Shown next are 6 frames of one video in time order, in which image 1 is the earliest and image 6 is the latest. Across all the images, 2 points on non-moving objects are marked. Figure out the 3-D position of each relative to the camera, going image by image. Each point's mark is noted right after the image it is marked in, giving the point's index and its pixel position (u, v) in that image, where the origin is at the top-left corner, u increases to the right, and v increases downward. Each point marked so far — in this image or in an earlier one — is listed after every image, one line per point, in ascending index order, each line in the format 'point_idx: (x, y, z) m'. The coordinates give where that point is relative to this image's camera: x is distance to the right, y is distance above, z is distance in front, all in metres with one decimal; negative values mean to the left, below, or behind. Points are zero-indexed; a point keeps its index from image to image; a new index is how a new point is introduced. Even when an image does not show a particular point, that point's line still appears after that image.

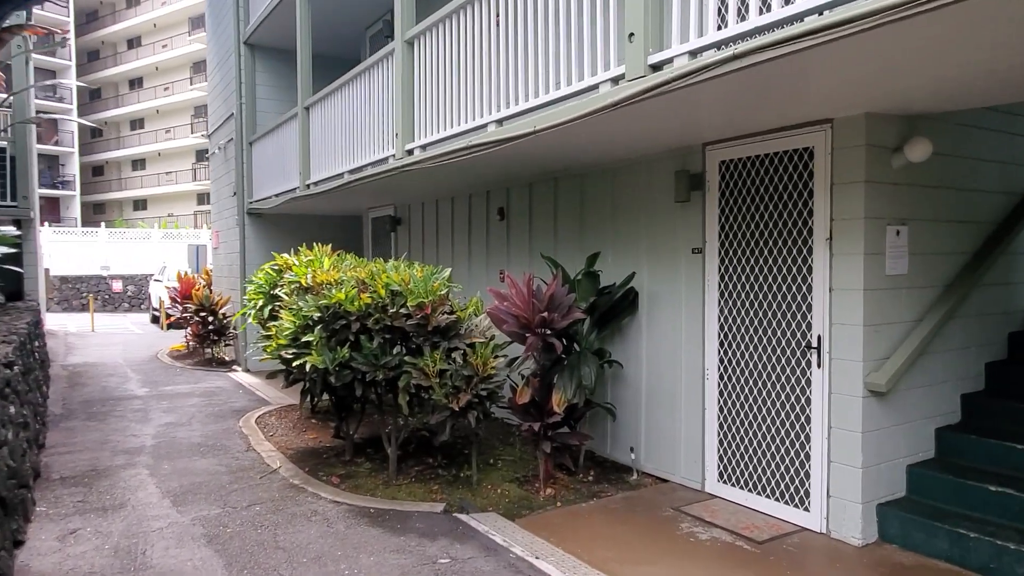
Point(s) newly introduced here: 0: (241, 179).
0: (-4.2, +1.7, +11.4) m
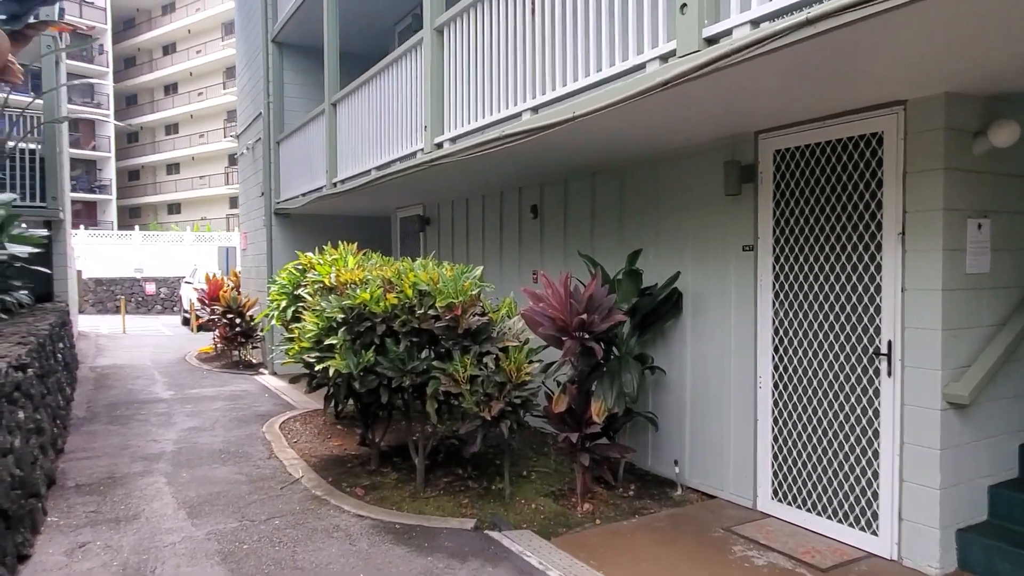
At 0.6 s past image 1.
0: (-3.7, +1.7, +11.2) m
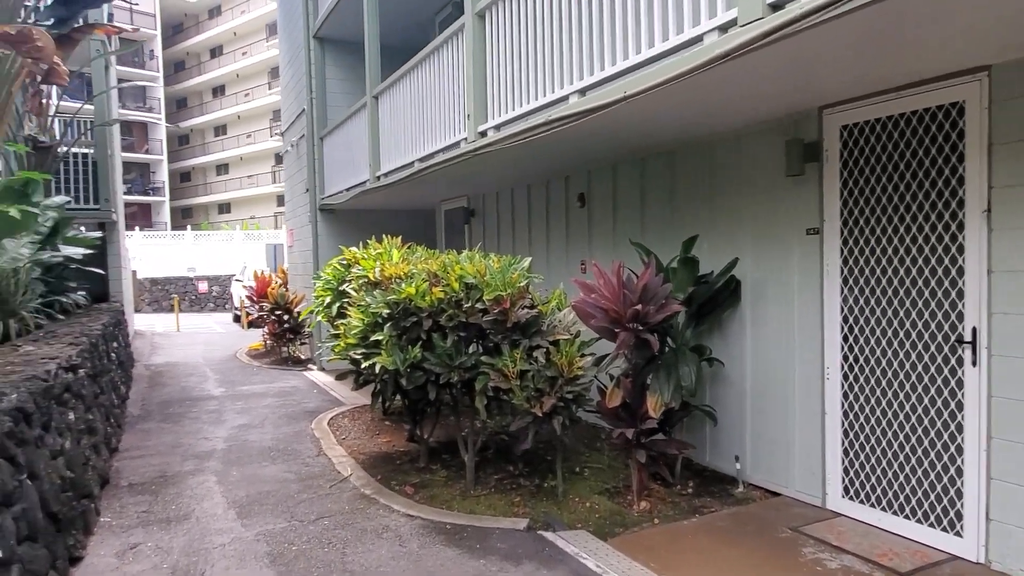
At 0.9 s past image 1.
0: (-3.0, +1.7, +11.2) m
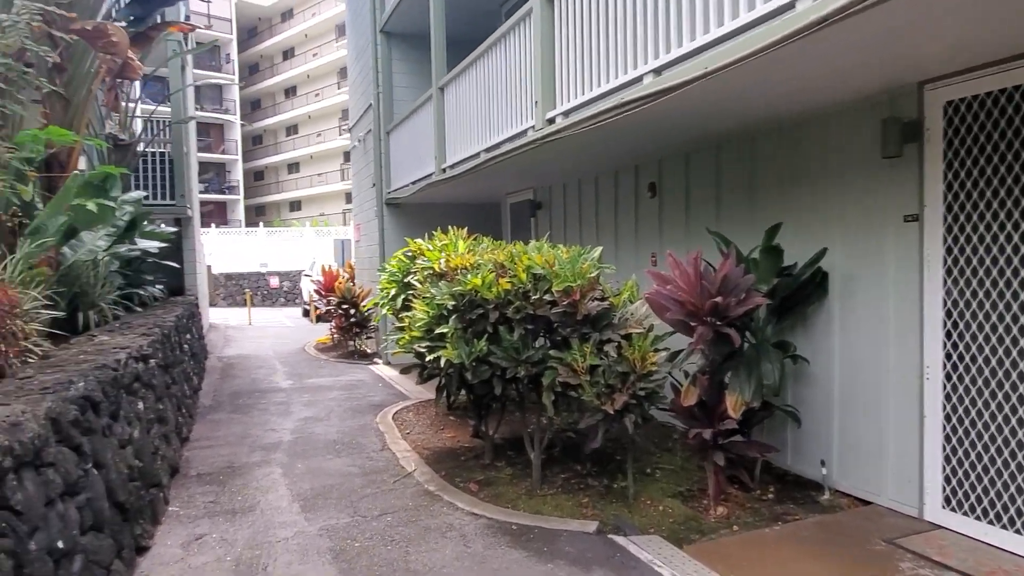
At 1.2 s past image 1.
0: (-2.0, +1.8, +11.2) m
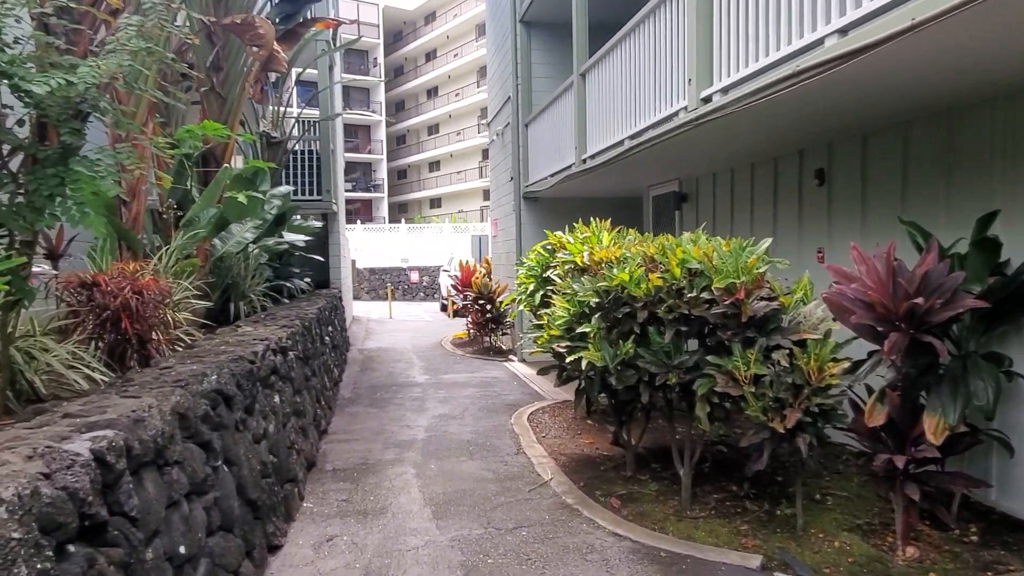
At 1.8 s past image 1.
0: (+0.1, +1.9, +11.0) m
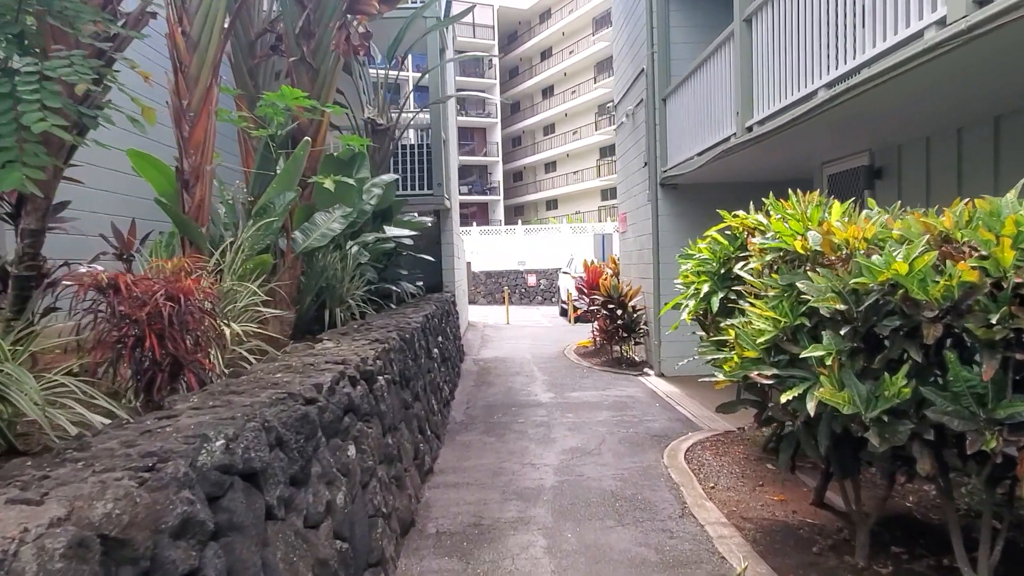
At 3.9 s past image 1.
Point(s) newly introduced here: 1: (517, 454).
0: (+1.8, +1.8, +9.4) m
1: (0.0, -1.3, +5.6) m
